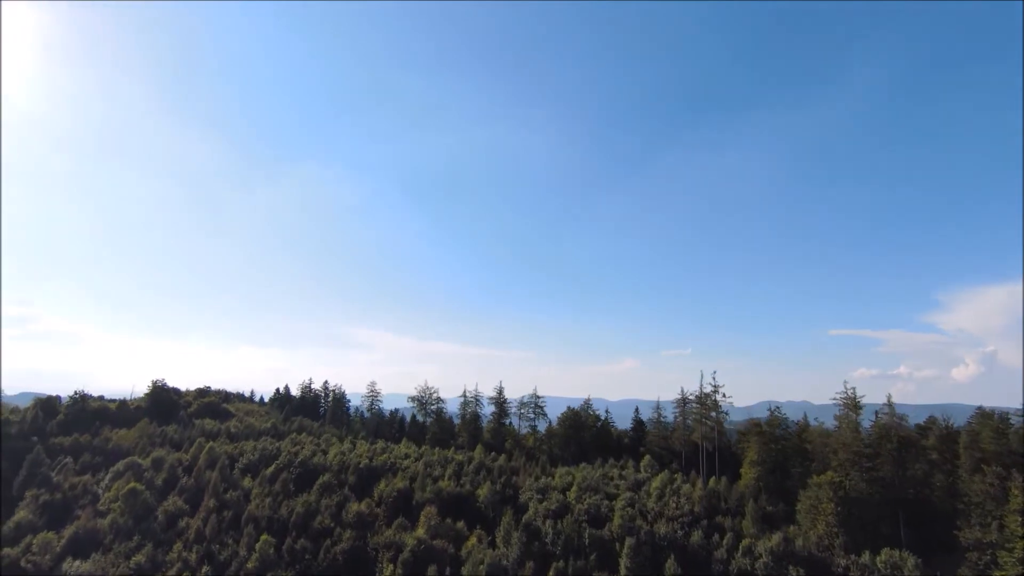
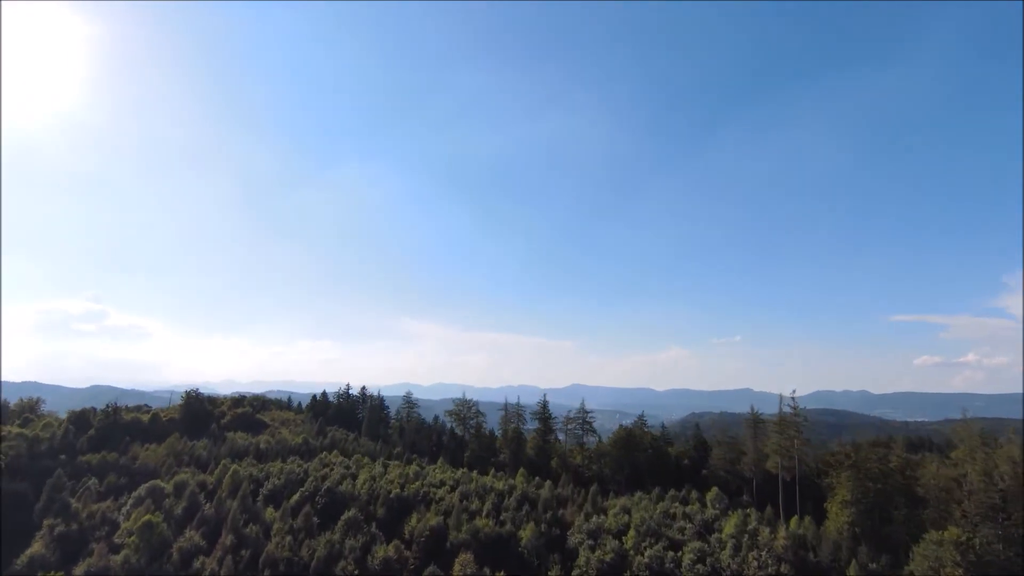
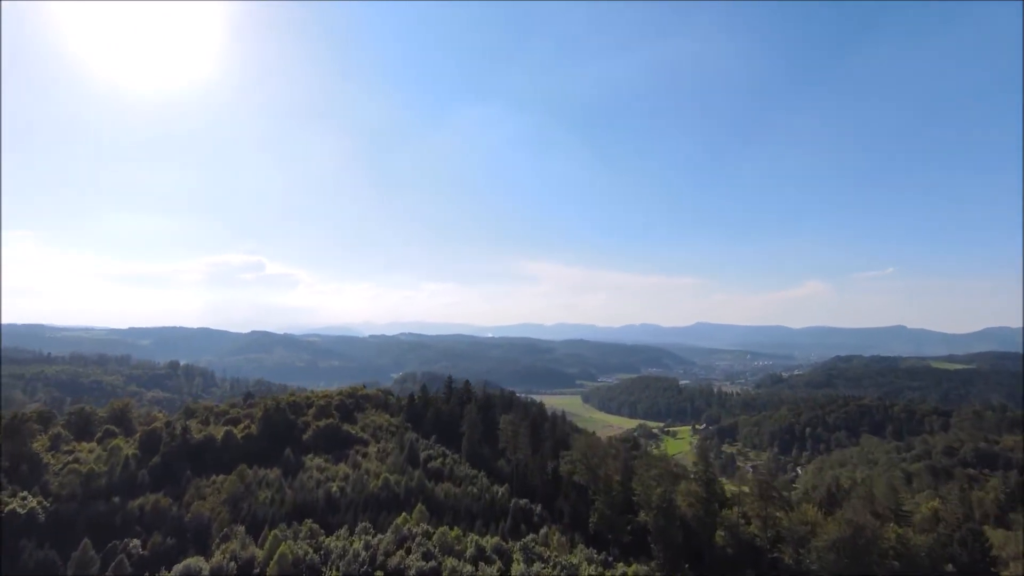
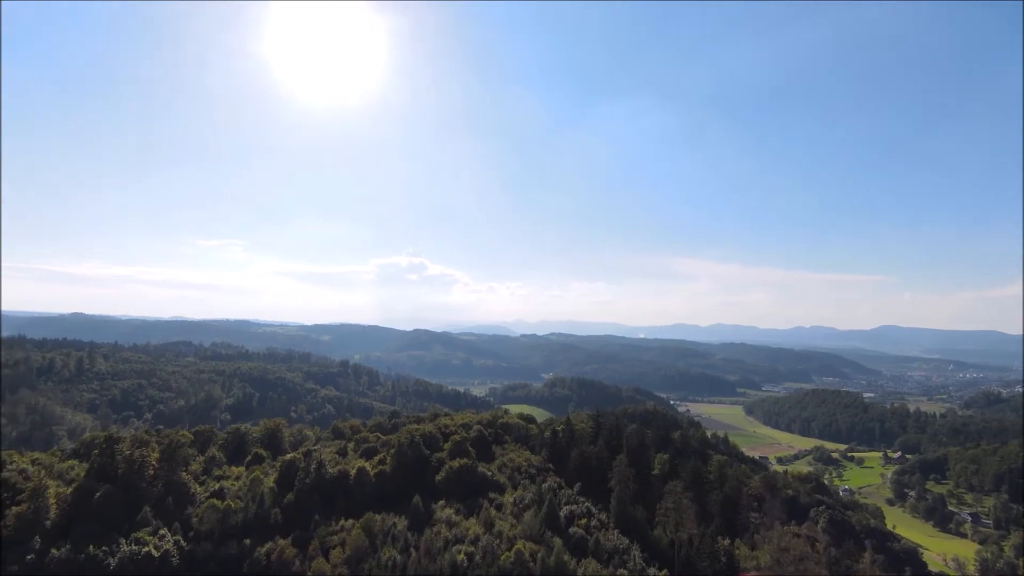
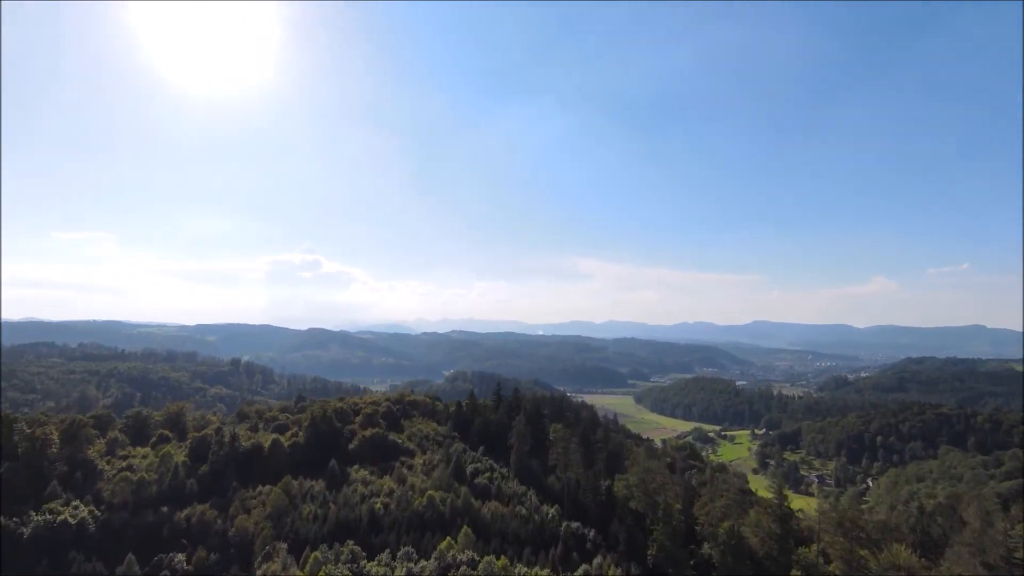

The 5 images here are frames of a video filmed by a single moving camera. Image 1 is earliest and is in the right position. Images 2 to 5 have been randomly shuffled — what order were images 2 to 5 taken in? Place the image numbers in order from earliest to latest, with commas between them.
2, 3, 5, 4
